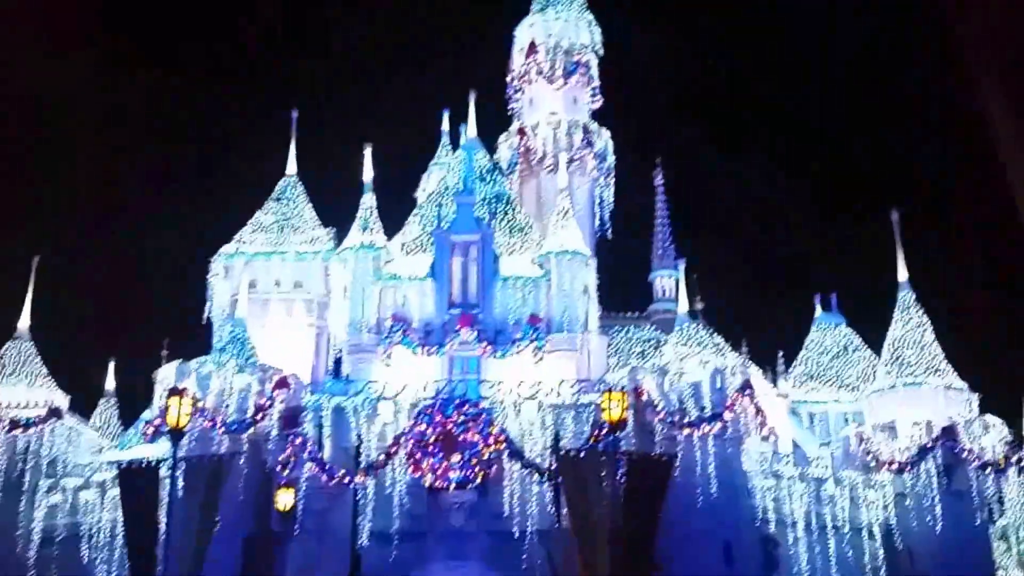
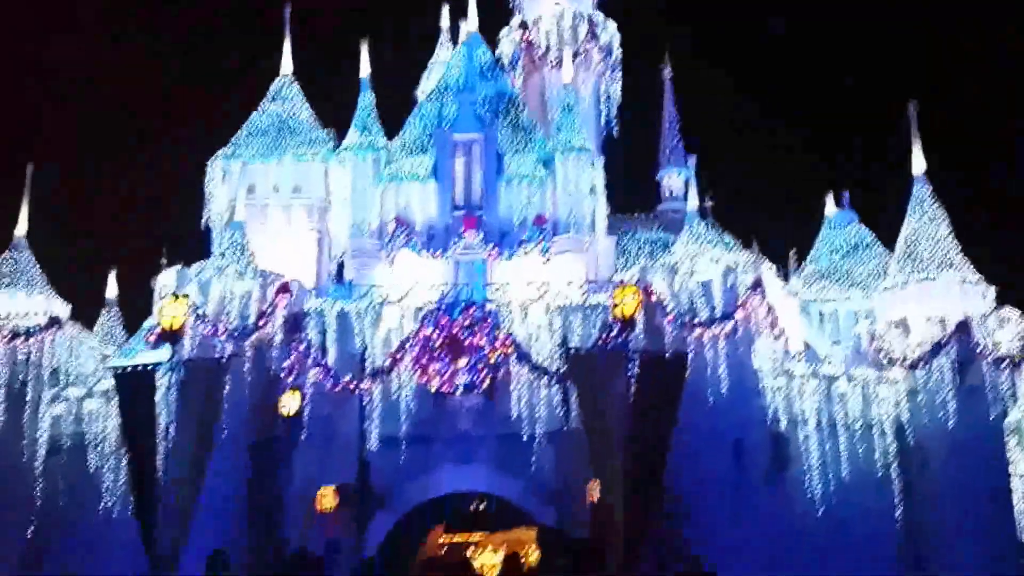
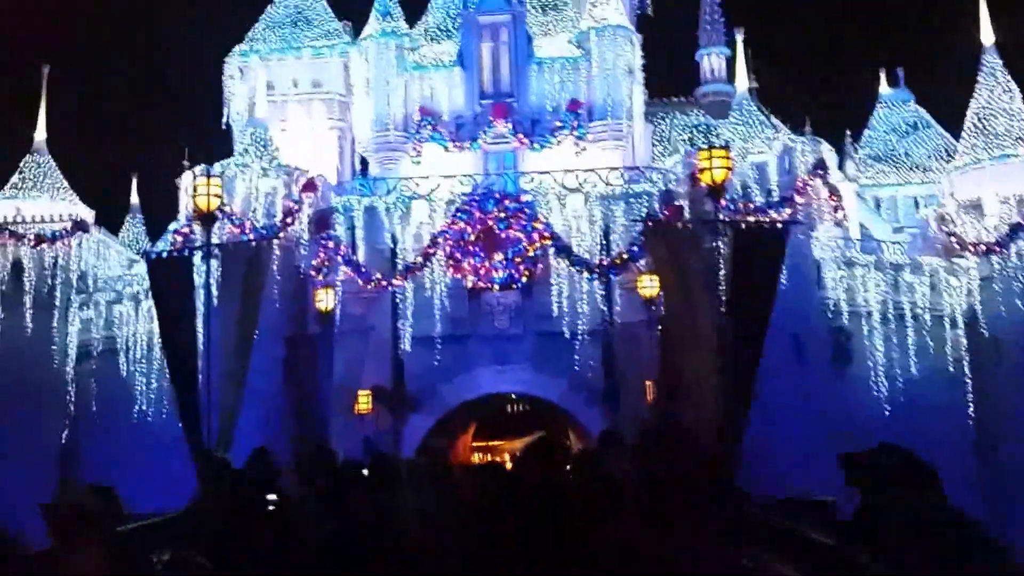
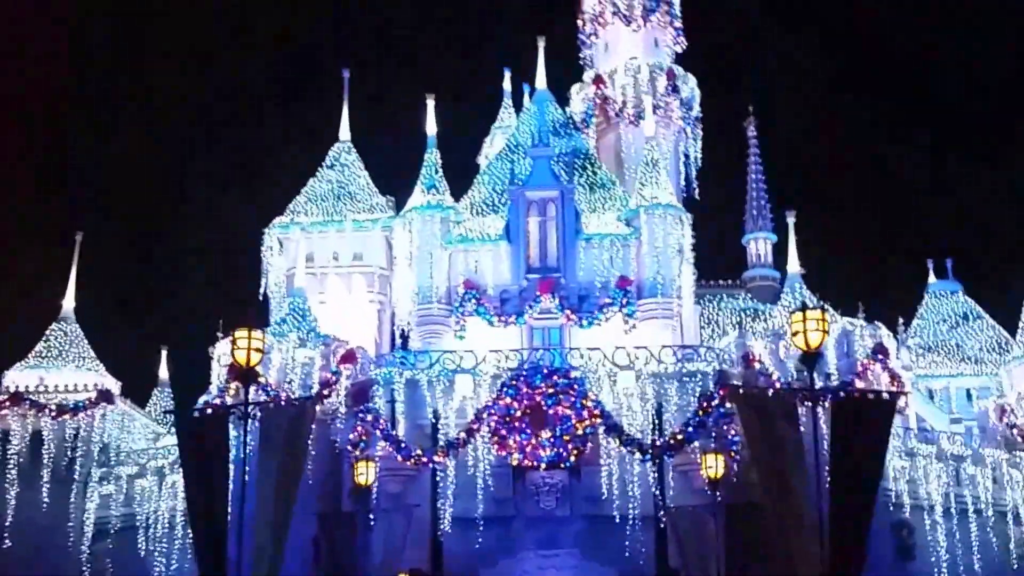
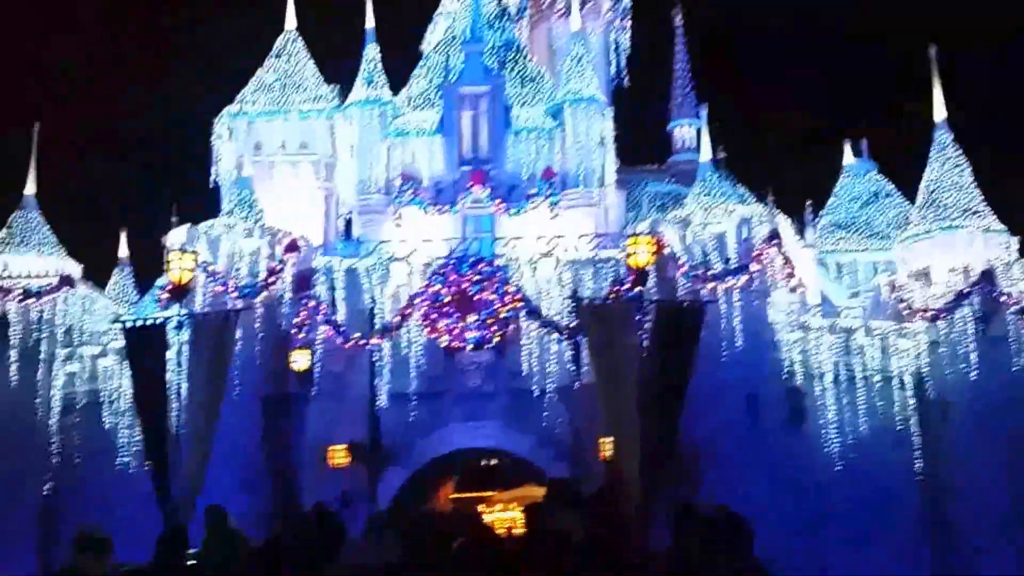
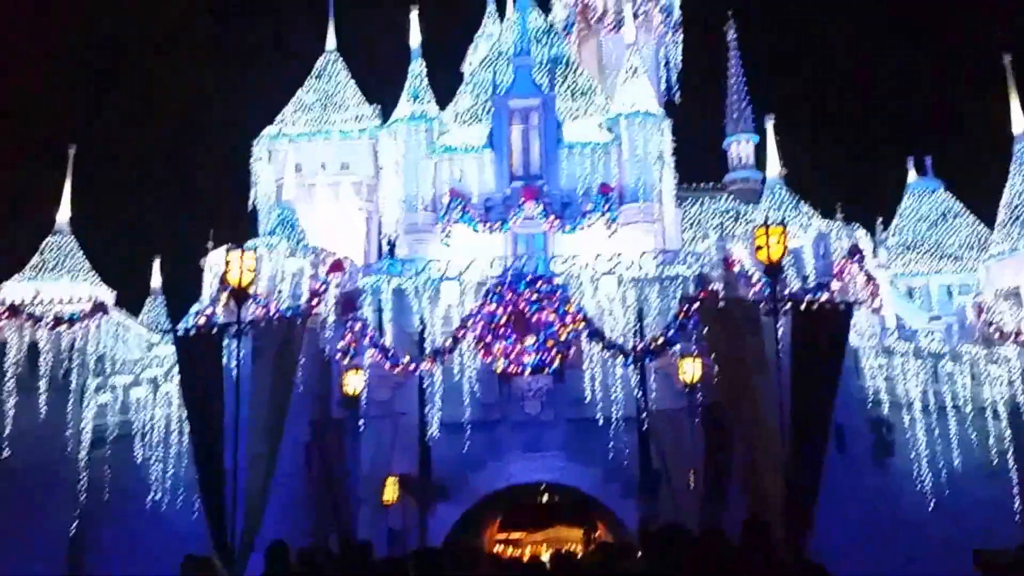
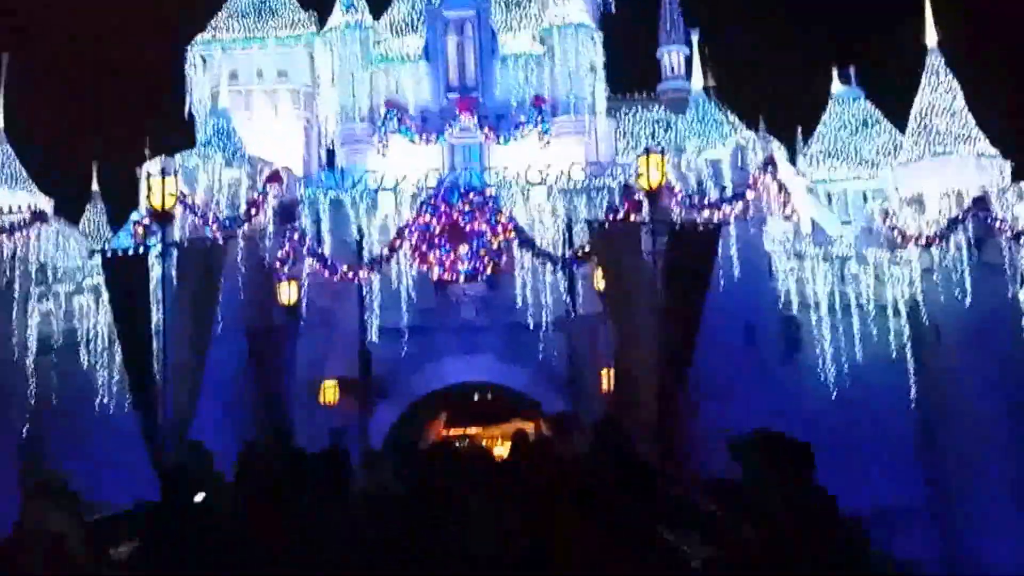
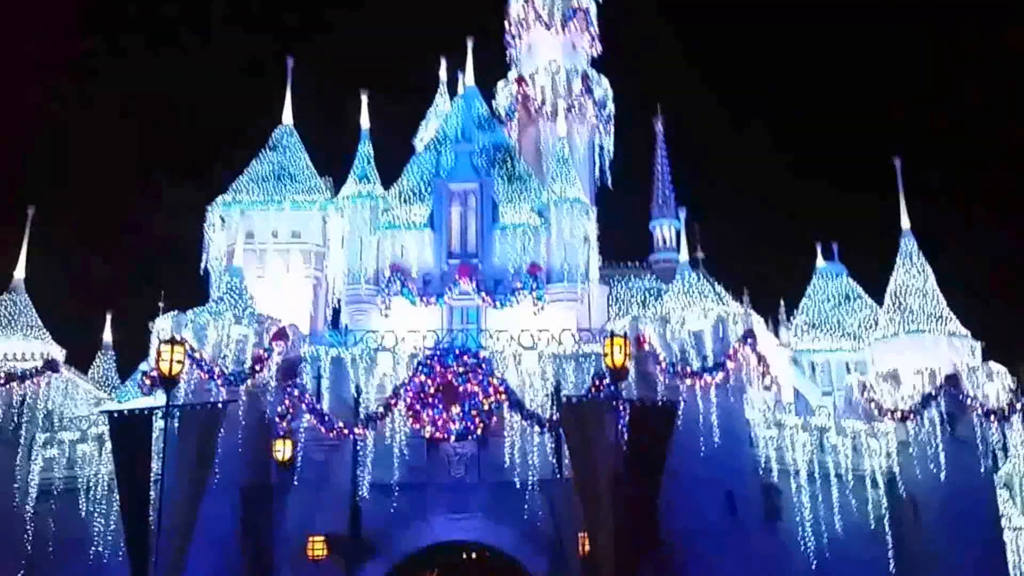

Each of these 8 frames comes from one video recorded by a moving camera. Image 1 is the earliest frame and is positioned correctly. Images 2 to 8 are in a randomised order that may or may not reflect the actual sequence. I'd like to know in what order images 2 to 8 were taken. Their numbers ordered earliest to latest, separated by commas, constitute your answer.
8, 2, 5, 7, 3, 6, 4
